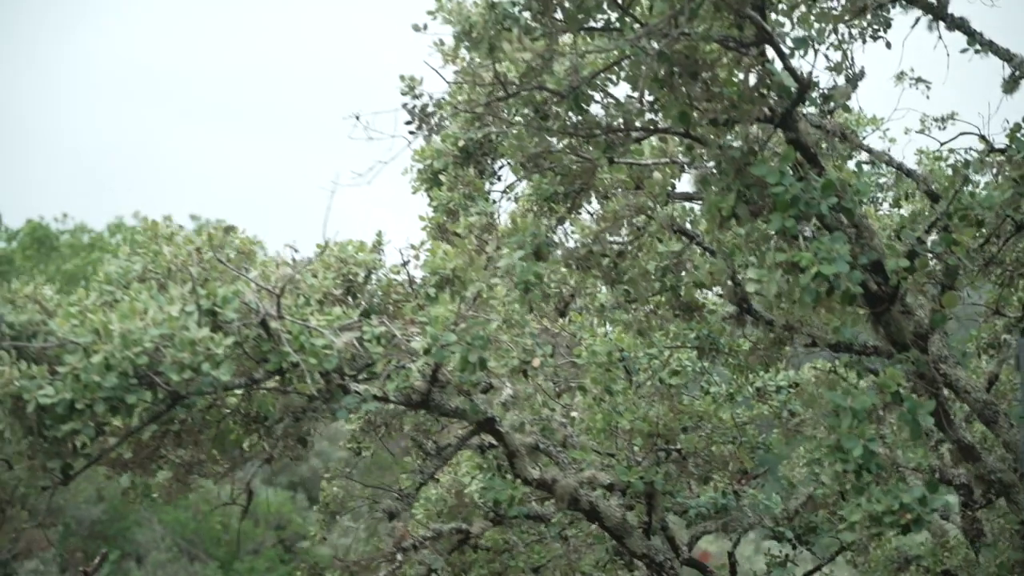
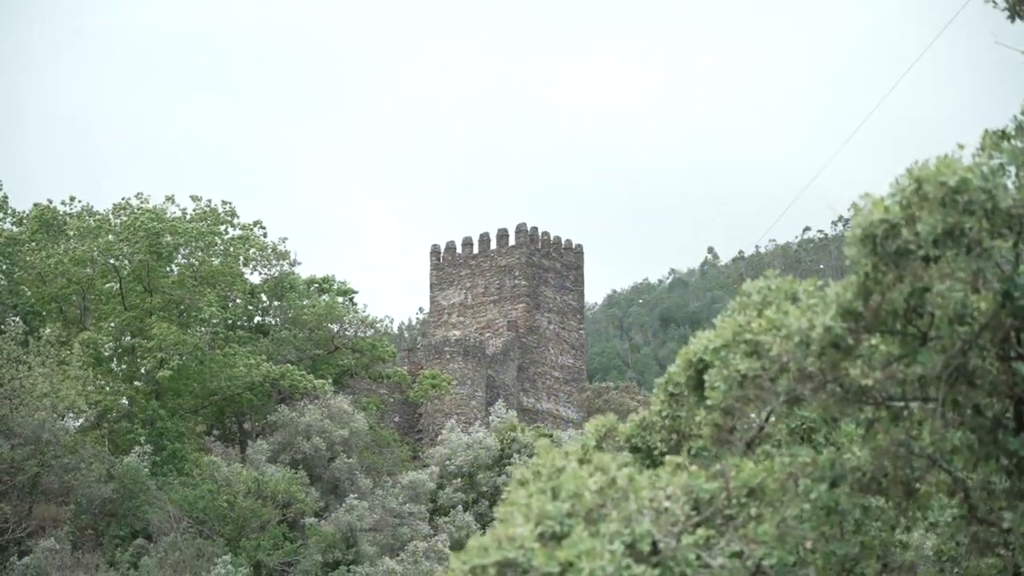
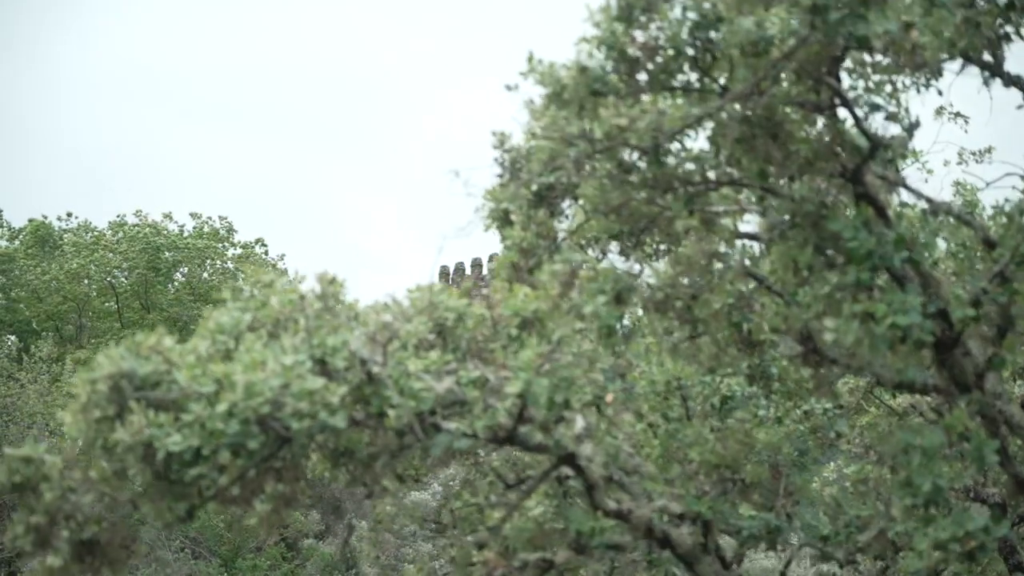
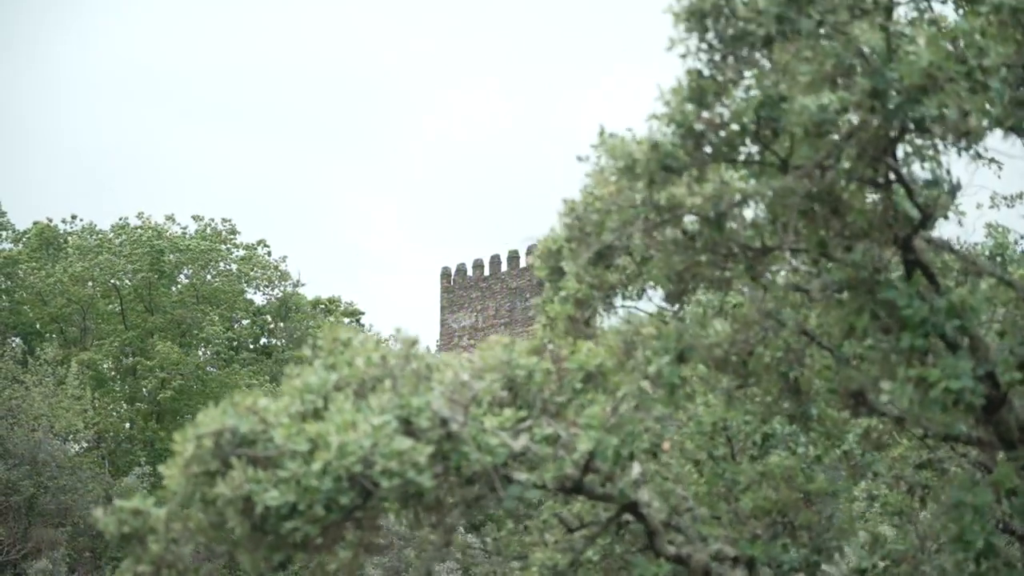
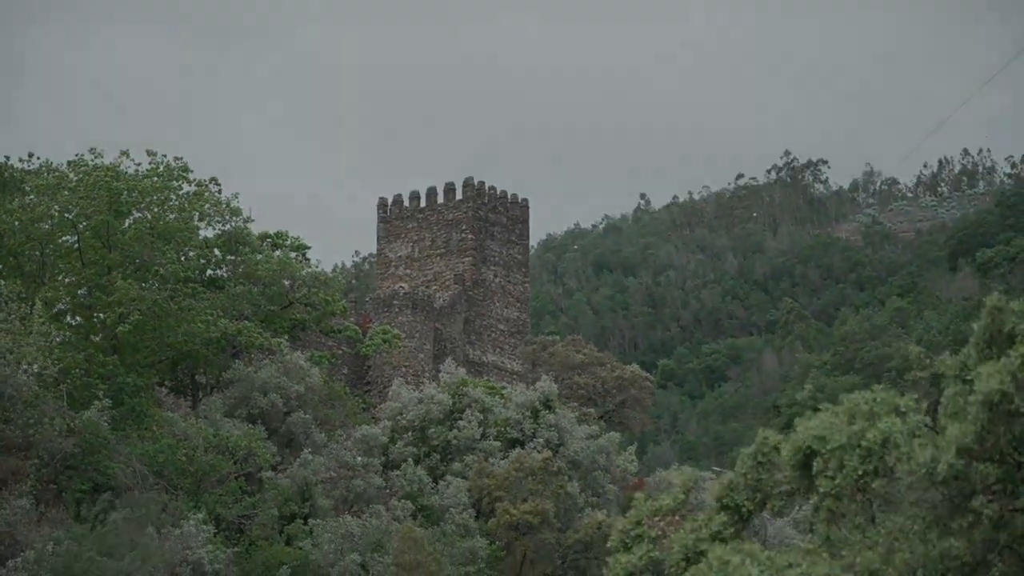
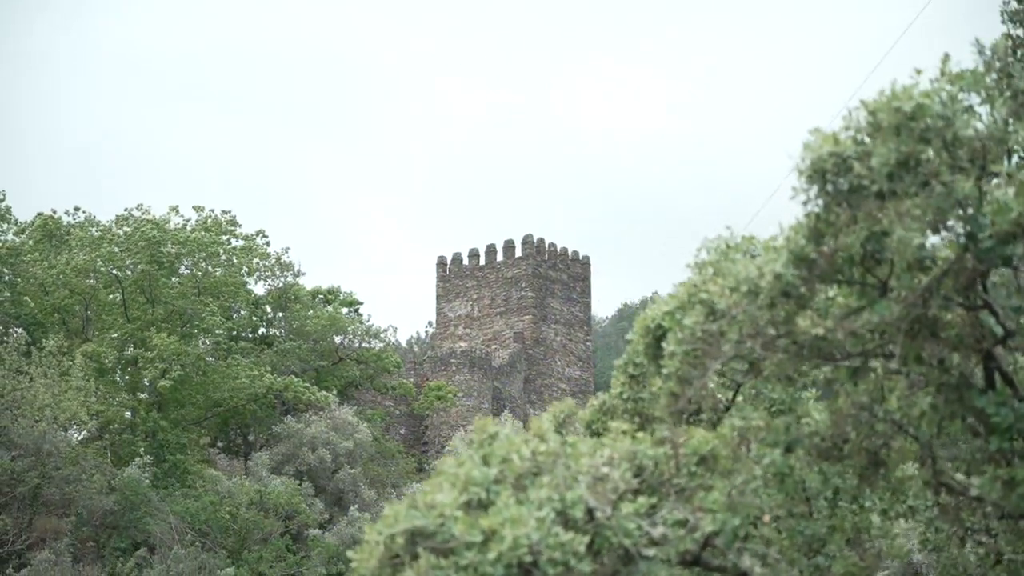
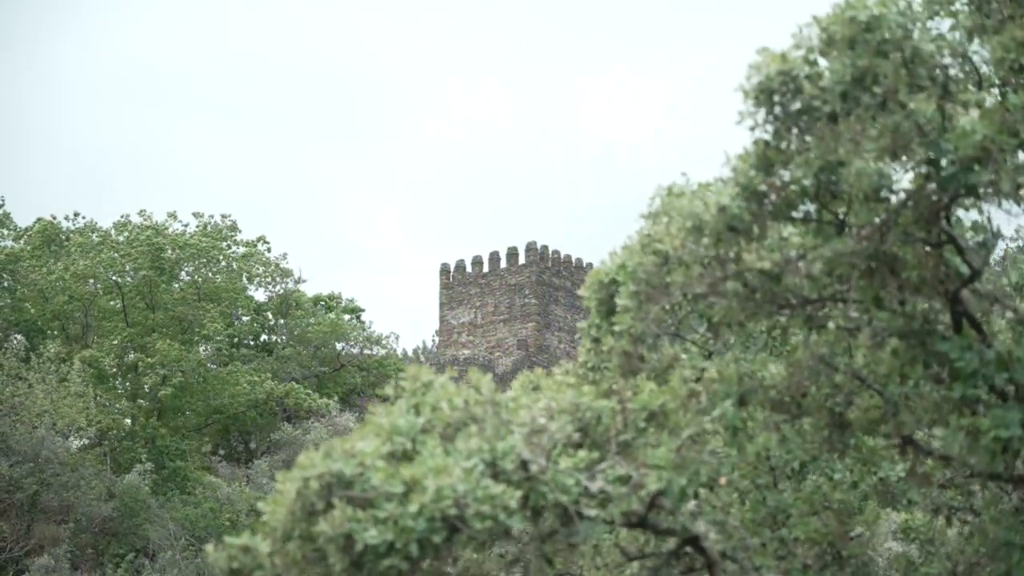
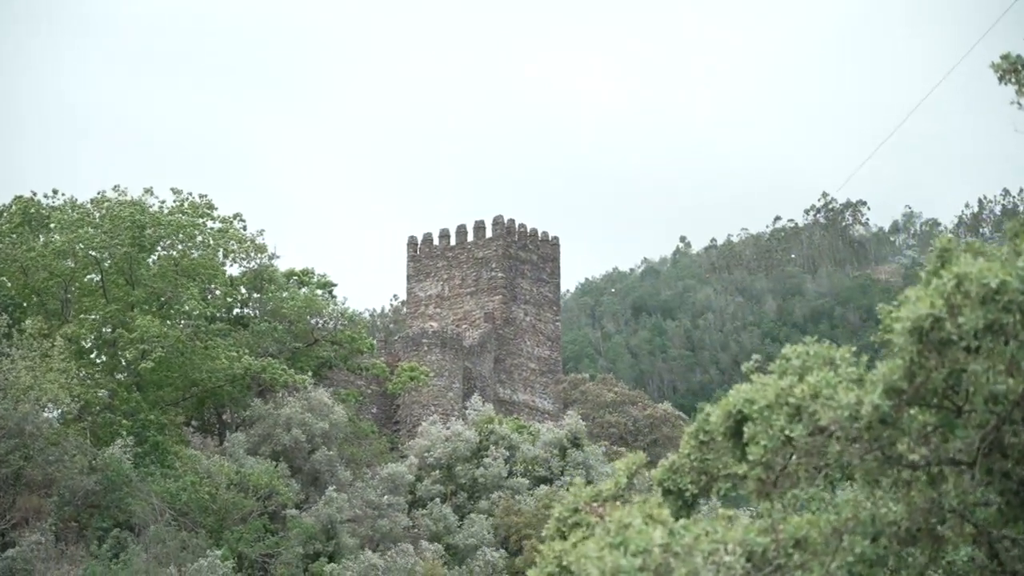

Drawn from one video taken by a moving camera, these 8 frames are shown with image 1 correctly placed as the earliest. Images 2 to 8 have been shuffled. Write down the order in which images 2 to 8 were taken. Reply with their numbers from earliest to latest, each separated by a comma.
3, 4, 7, 6, 2, 8, 5
